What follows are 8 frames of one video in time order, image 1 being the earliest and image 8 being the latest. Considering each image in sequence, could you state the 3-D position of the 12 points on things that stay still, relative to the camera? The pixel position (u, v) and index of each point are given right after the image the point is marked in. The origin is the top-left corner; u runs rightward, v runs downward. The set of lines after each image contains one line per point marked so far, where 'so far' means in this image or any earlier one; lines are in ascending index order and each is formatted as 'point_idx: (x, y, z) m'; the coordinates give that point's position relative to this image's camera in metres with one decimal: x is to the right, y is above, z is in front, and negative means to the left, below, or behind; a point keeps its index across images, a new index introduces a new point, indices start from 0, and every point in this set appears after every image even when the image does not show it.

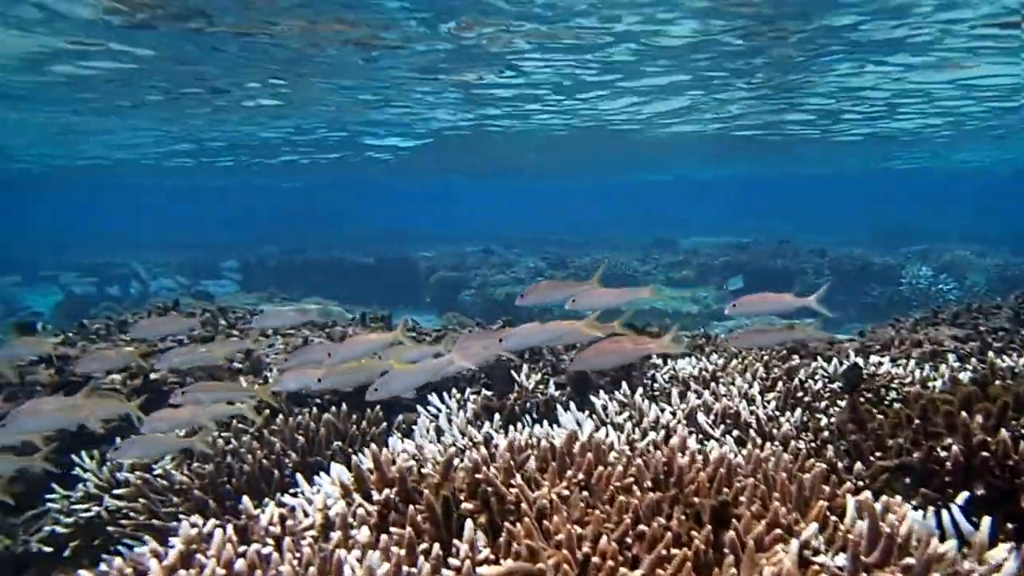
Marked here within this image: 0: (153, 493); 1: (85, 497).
0: (-3.0, -1.7, +5.6) m
1: (-3.8, -1.9, +5.9) m
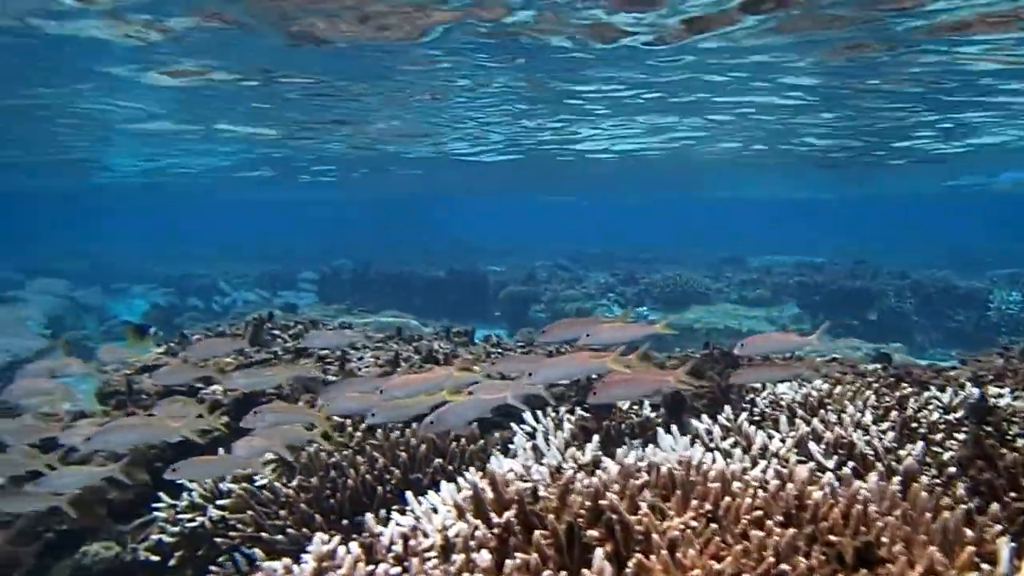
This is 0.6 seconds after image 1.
0: (-2.1, -1.8, +5.6) m
1: (-2.9, -2.0, +6.0) m
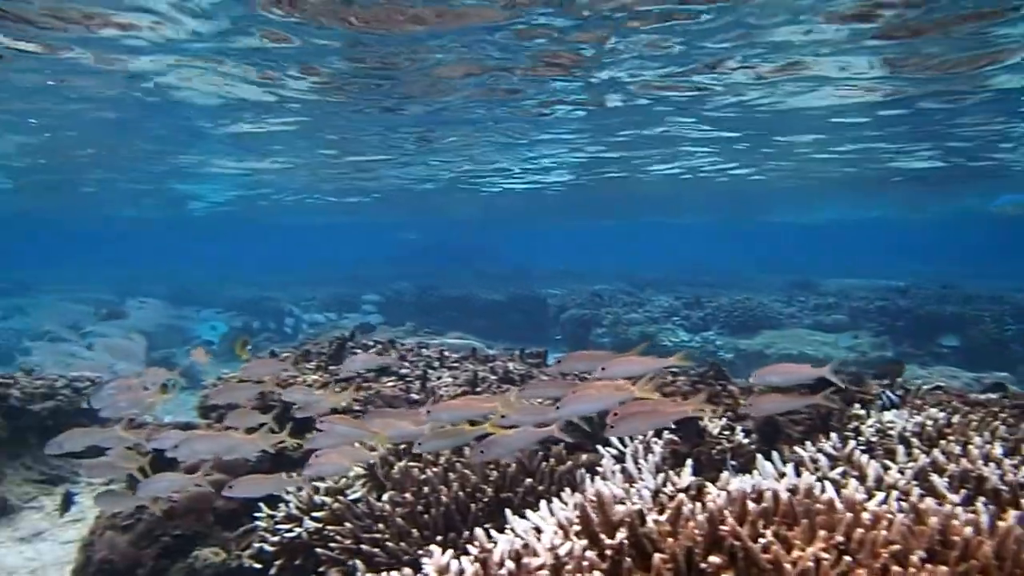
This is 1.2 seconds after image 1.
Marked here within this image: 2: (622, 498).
0: (-1.3, -1.9, +5.6) m
1: (-2.0, -2.1, +6.0) m
2: (+0.8, -1.6, +5.0) m
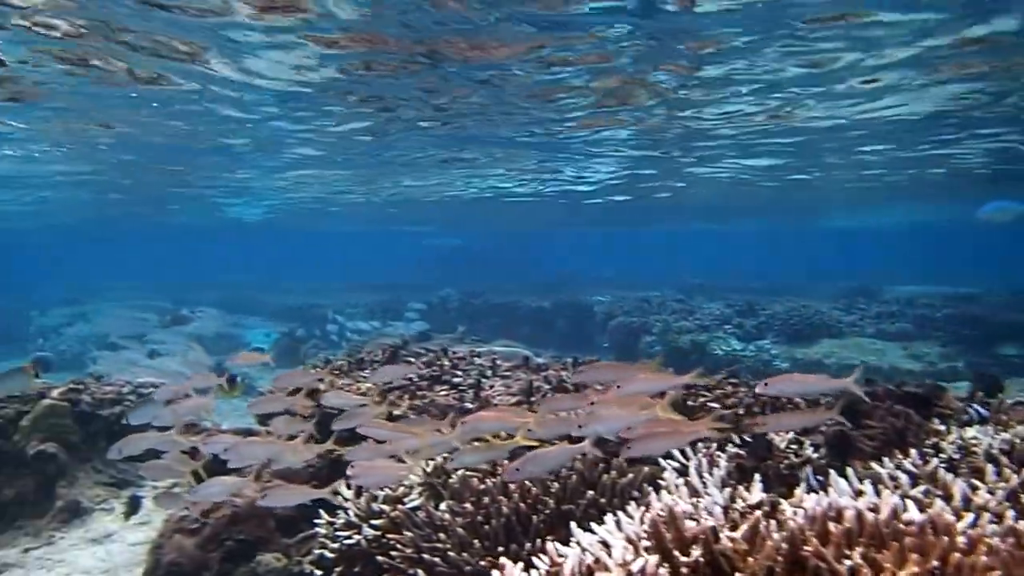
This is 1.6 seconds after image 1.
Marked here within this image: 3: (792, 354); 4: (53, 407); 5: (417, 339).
0: (-0.8, -2.0, +5.5) m
1: (-1.5, -2.1, +6.0) m
2: (+1.3, -1.6, +4.8) m
3: (+8.3, -1.9, +19.6) m
4: (-6.4, -1.7, +9.3) m
5: (-2.1, -1.1, +14.9) m
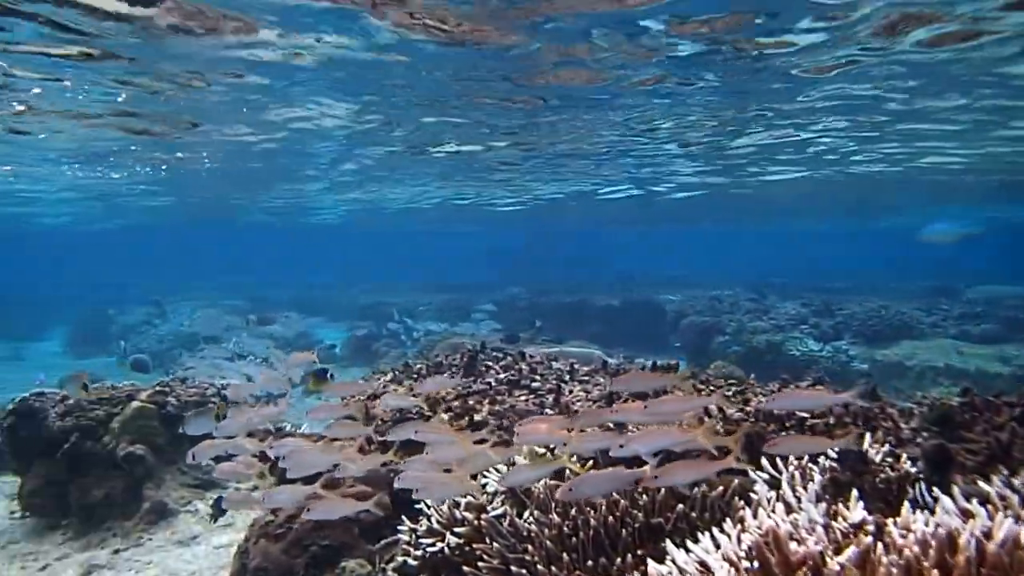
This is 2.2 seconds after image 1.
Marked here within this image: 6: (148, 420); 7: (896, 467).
0: (-0.1, -2.0, +5.4) m
1: (-0.8, -2.2, +5.9) m
2: (+1.9, -1.7, +4.6) m
3: (+10.2, -1.9, +18.7) m
4: (-5.4, -1.7, +9.6) m
5: (-0.6, -1.1, +14.9) m
6: (-5.2, -1.9, +9.7) m
7: (+3.8, -1.7, +6.5) m
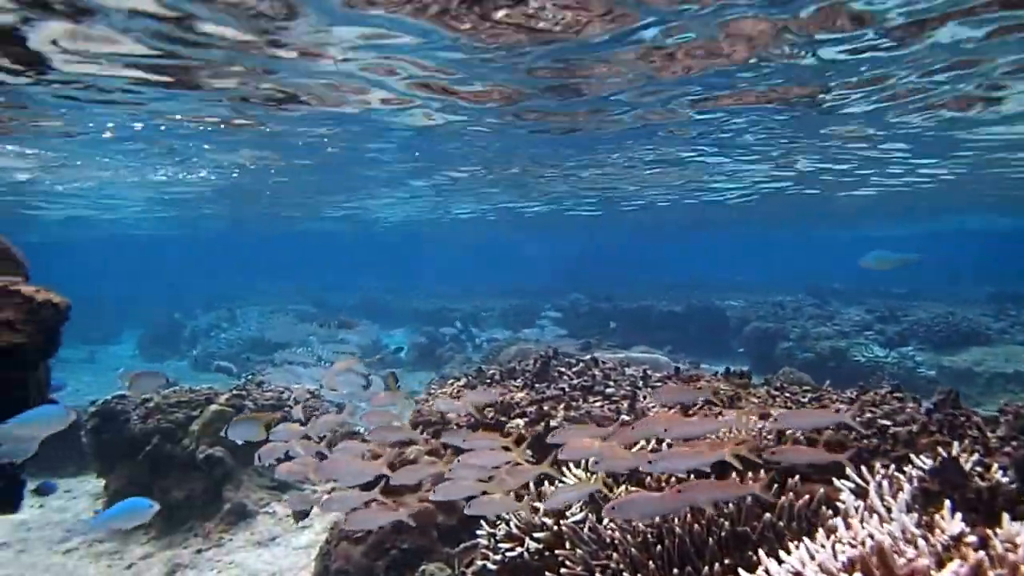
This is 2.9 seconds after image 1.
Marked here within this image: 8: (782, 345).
0: (+0.6, -2.1, +5.4) m
1: (-0.1, -2.2, +5.9) m
2: (+2.6, -1.7, +4.4) m
3: (+11.7, -2.0, +17.9) m
4: (-4.4, -1.9, +9.9) m
5: (+0.6, -1.3, +14.8) m
6: (-4.3, -2.0, +9.9) m
7: (+4.5, -1.8, +6.2) m
8: (+7.9, -1.8, +19.8) m
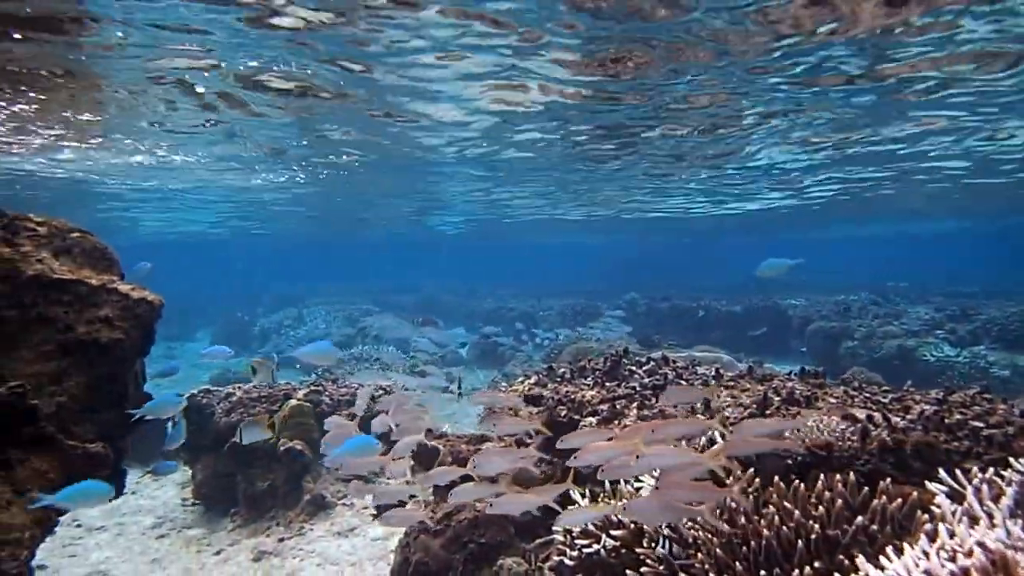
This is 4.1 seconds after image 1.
0: (+1.2, -2.1, +5.4) m
1: (+0.7, -2.2, +6.0) m
2: (+3.1, -1.7, +4.3) m
3: (+13.2, -2.0, +17.2) m
4: (-3.4, -1.8, +10.2) m
5: (+2.0, -1.2, +14.8) m
6: (-3.3, -2.0, +10.3) m
7: (+5.2, -1.8, +5.9) m
8: (+9.5, -1.7, +19.3) m
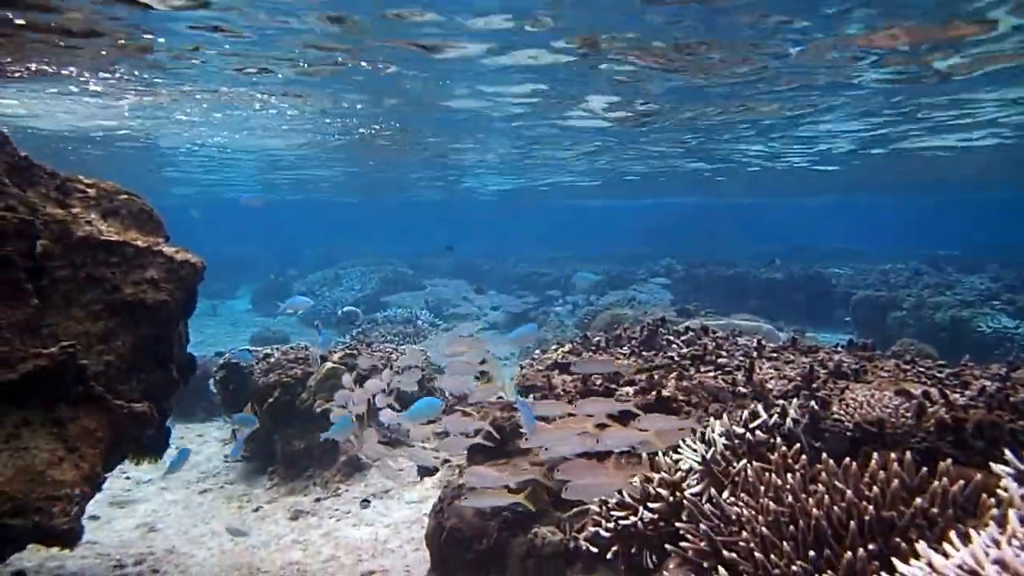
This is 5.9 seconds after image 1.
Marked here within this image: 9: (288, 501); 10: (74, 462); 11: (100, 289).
0: (+1.5, -1.8, +5.2) m
1: (+1.0, -1.9, +5.8) m
2: (+3.4, -1.5, +4.0) m
3: (+14.0, -1.2, +16.3) m
4: (-2.9, -1.2, +10.3) m
5: (+2.8, -0.5, +14.5) m
6: (-2.8, -1.4, +10.3) m
7: (+5.5, -1.5, +5.5) m
8: (+10.5, -0.8, +18.6) m
9: (-3.2, -3.0, +9.3) m
10: (-4.2, -1.7, +6.3) m
11: (-4.6, 0.0, +7.4) m
